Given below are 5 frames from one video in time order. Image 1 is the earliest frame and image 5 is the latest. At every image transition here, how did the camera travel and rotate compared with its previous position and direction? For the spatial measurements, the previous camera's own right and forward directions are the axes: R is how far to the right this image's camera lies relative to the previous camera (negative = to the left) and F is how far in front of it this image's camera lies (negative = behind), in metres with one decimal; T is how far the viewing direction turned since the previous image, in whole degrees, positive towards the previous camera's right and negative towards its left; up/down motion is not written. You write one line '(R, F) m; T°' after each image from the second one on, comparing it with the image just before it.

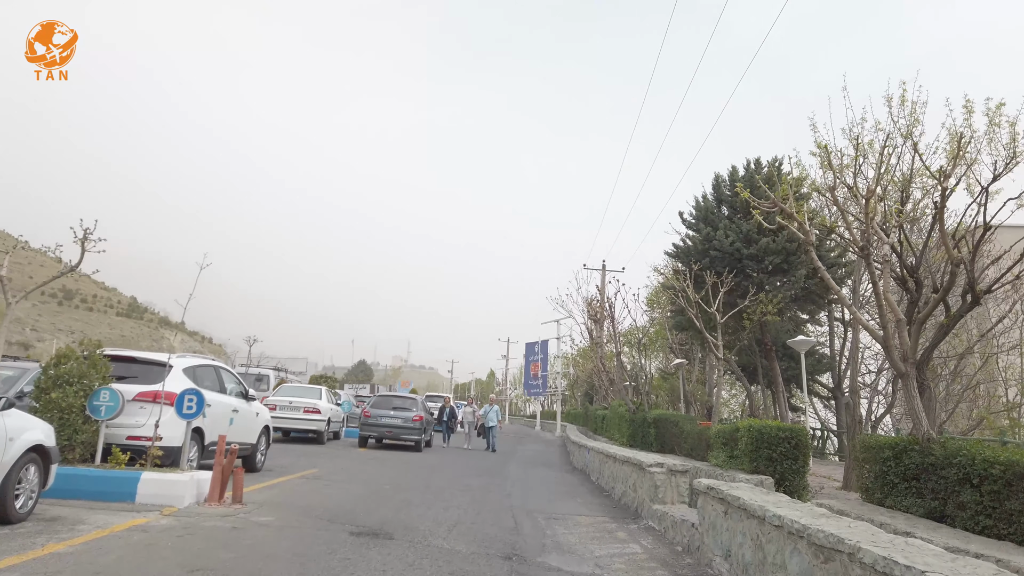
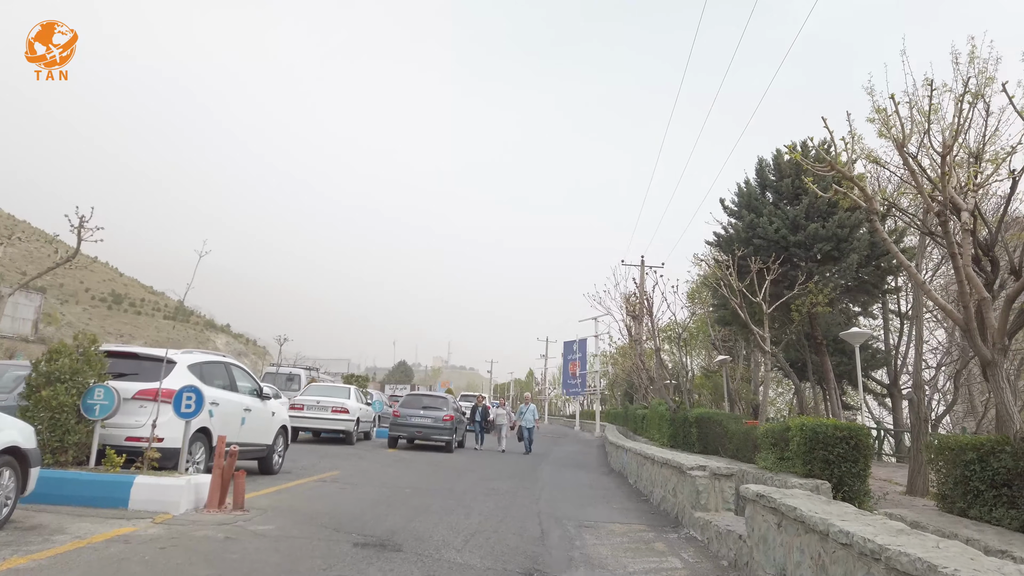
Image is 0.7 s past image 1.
(+0.2, +0.9) m; -3°
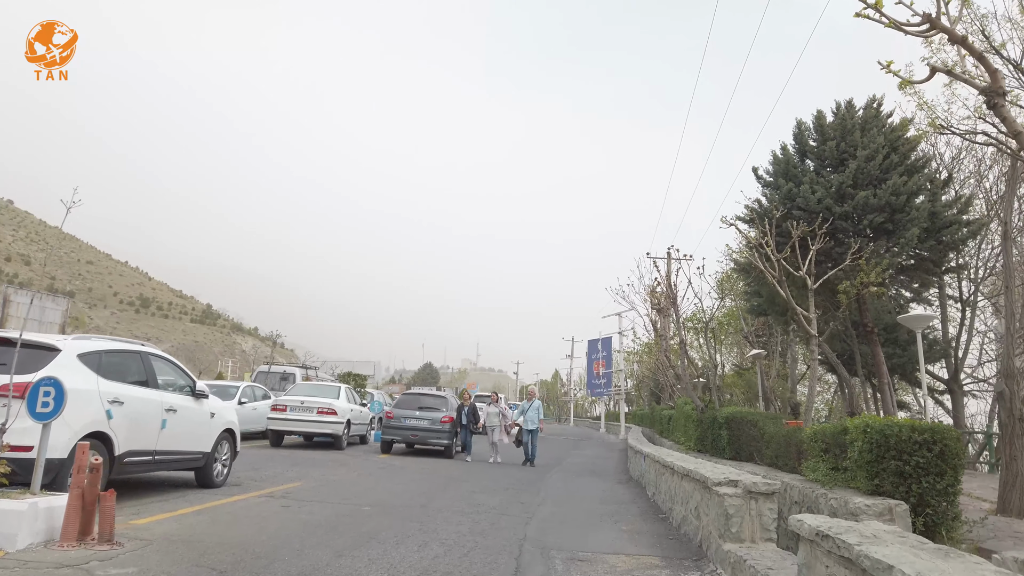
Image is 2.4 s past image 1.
(+0.6, +2.3) m; -2°
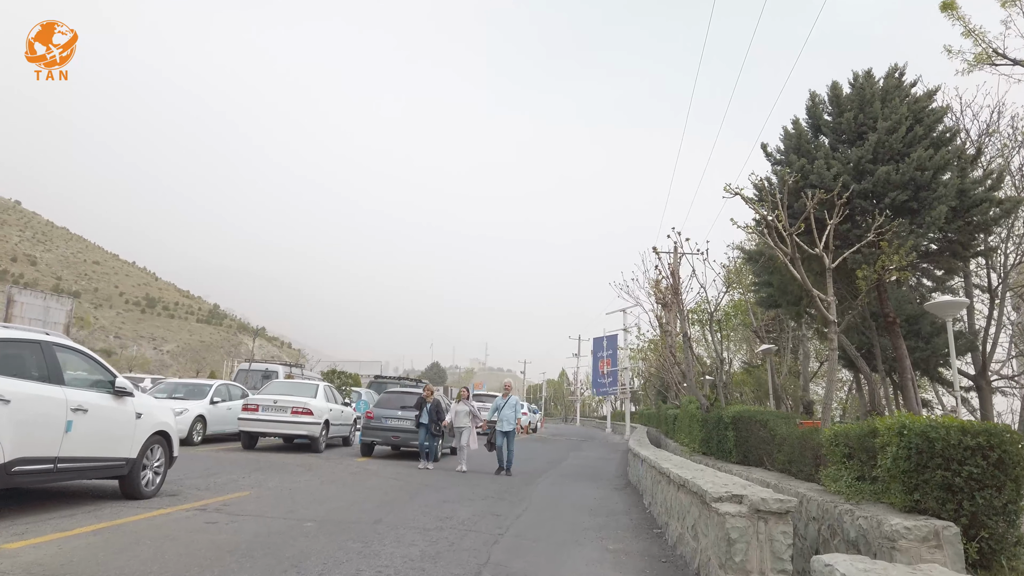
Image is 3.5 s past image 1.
(+0.5, +1.4) m; -1°
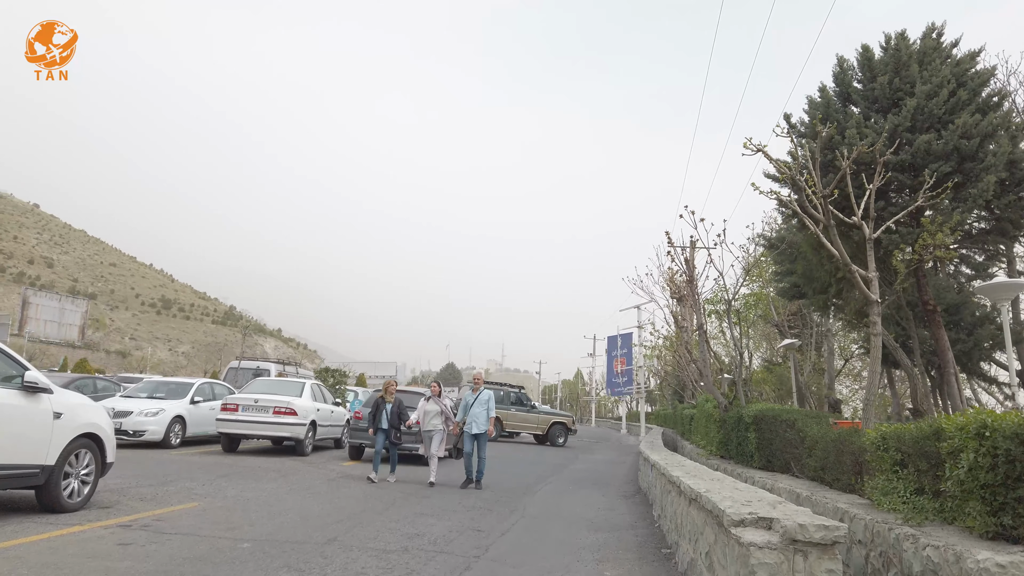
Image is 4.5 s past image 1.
(+0.4, +1.4) m; -1°
